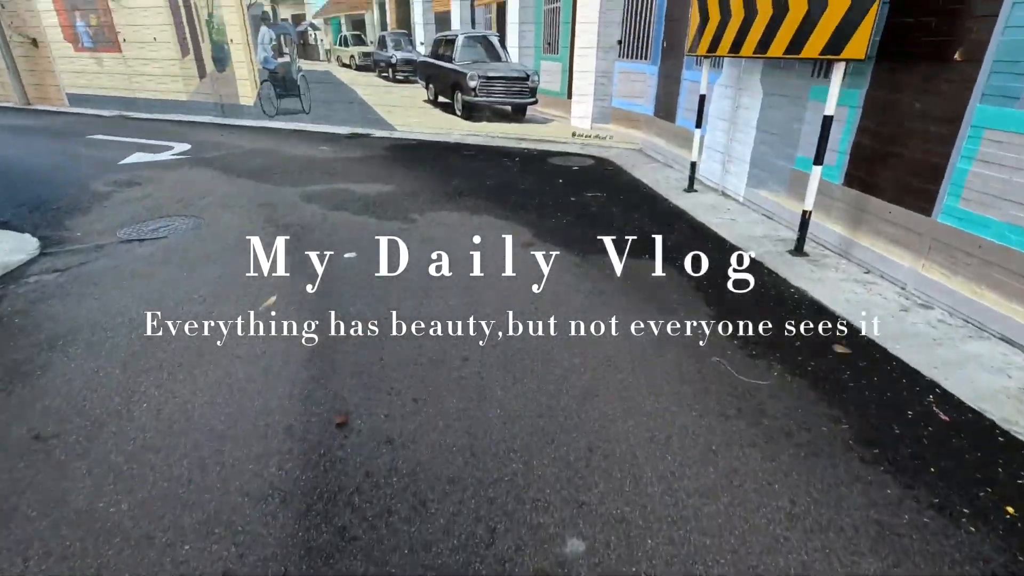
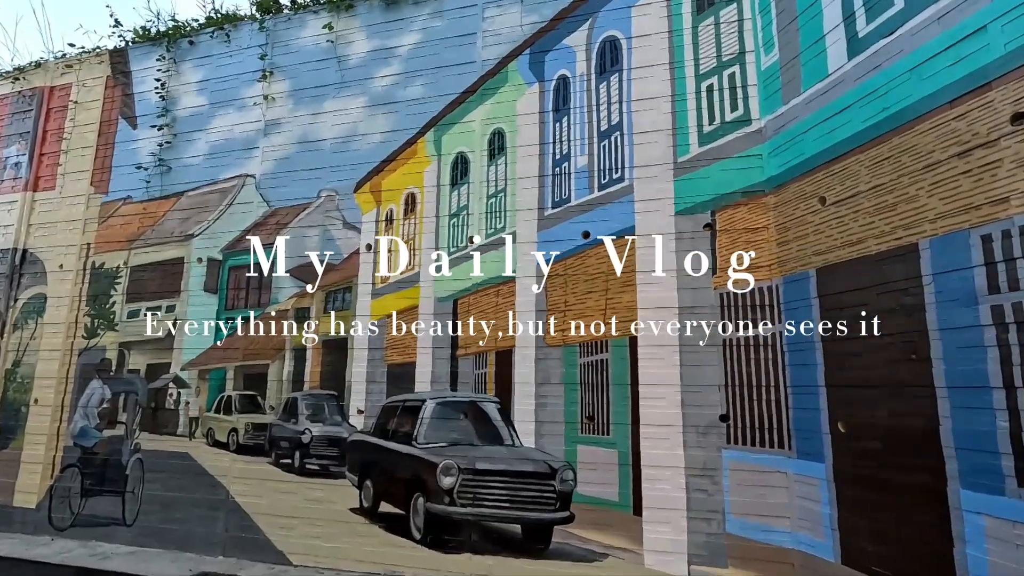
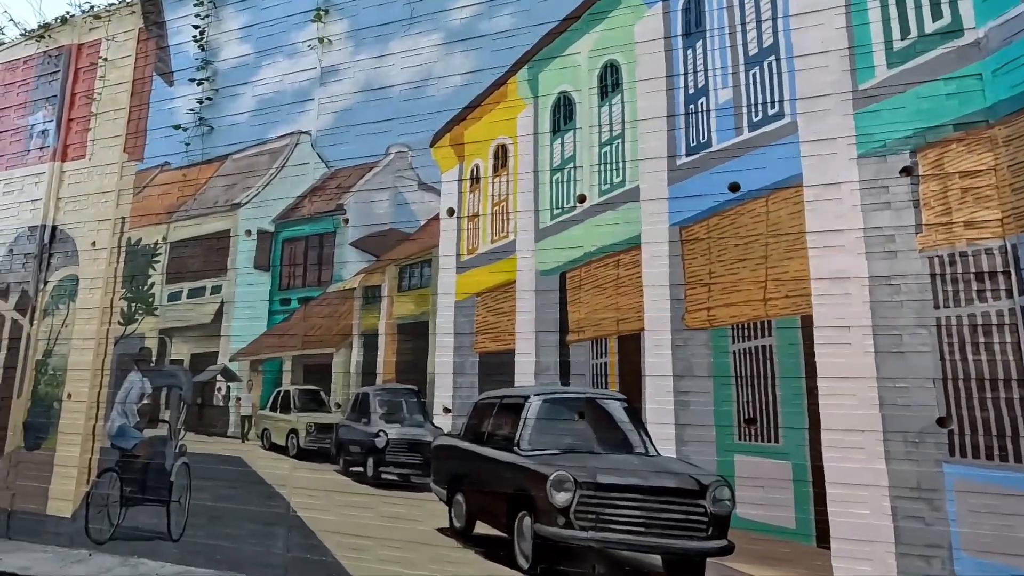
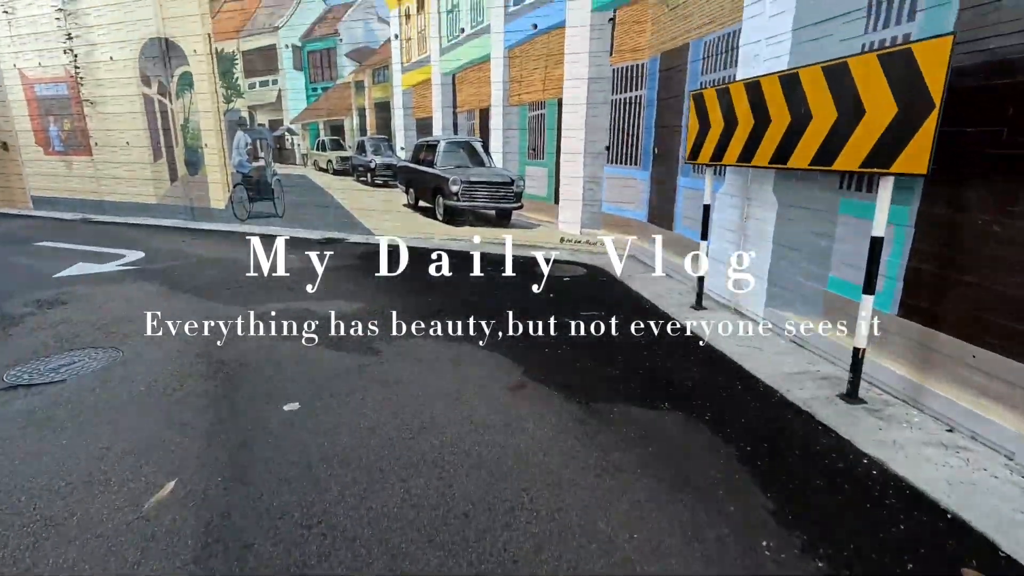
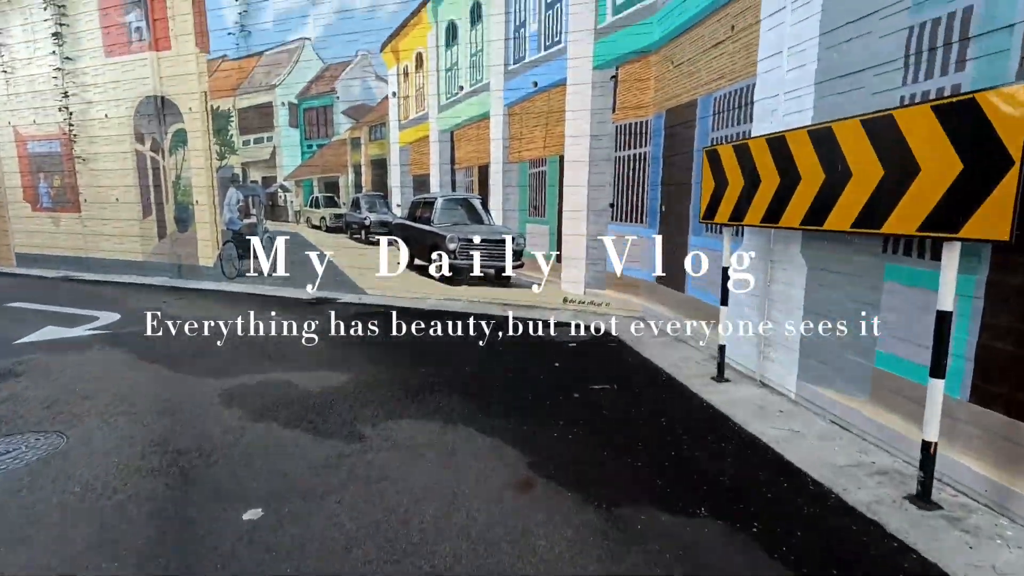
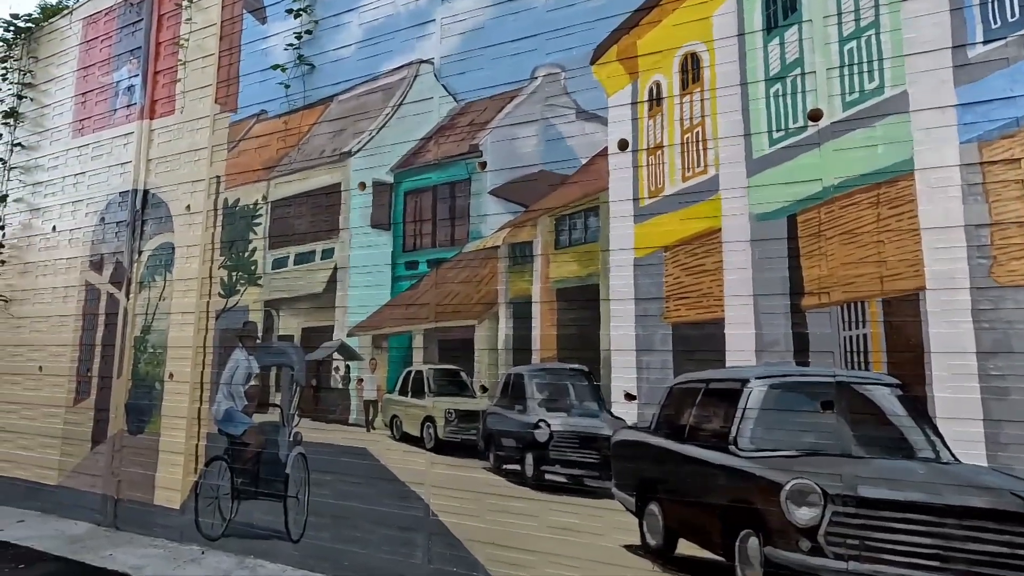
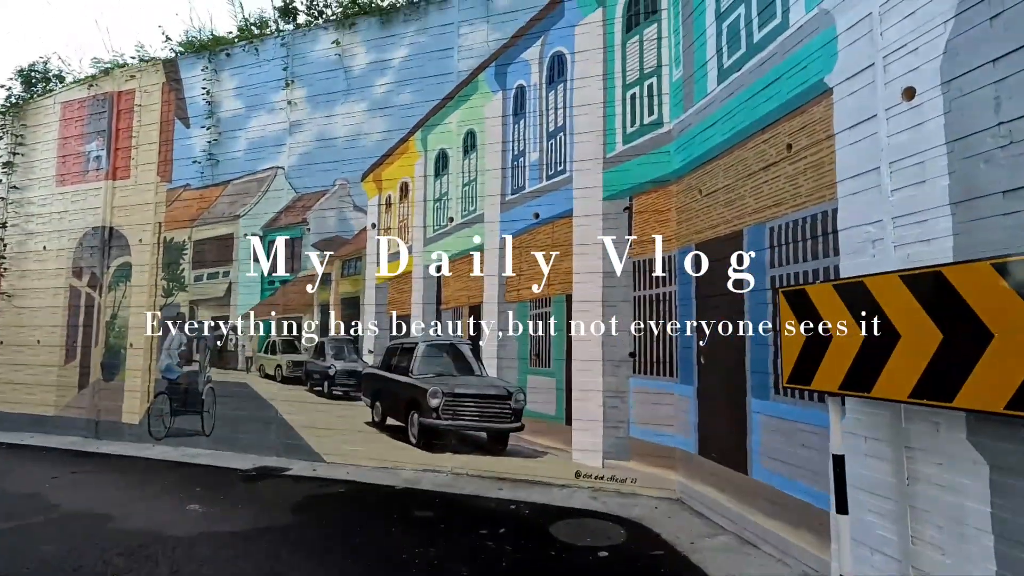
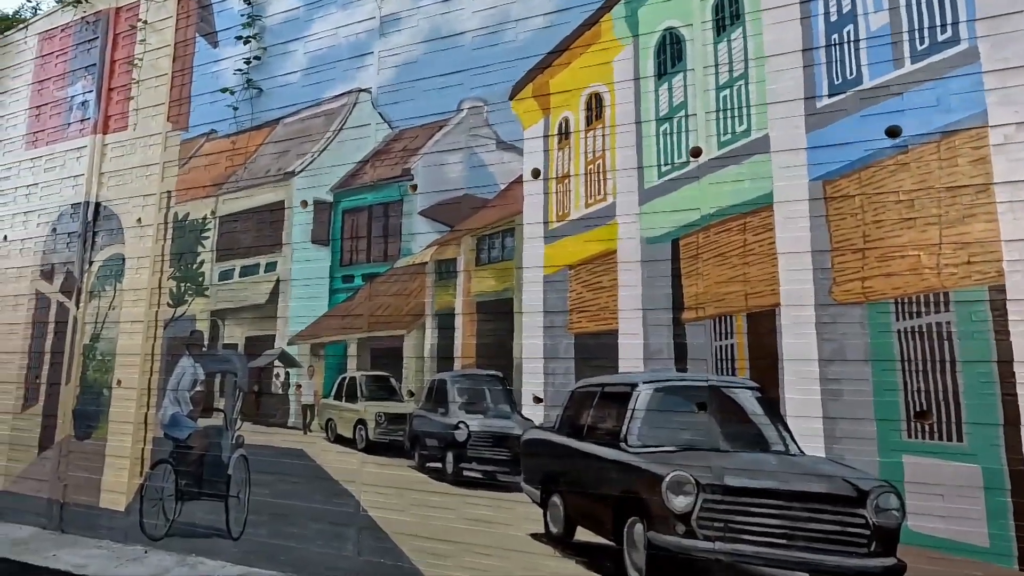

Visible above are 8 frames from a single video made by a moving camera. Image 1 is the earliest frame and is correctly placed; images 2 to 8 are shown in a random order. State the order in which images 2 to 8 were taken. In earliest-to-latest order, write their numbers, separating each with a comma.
4, 5, 7, 2, 3, 8, 6
